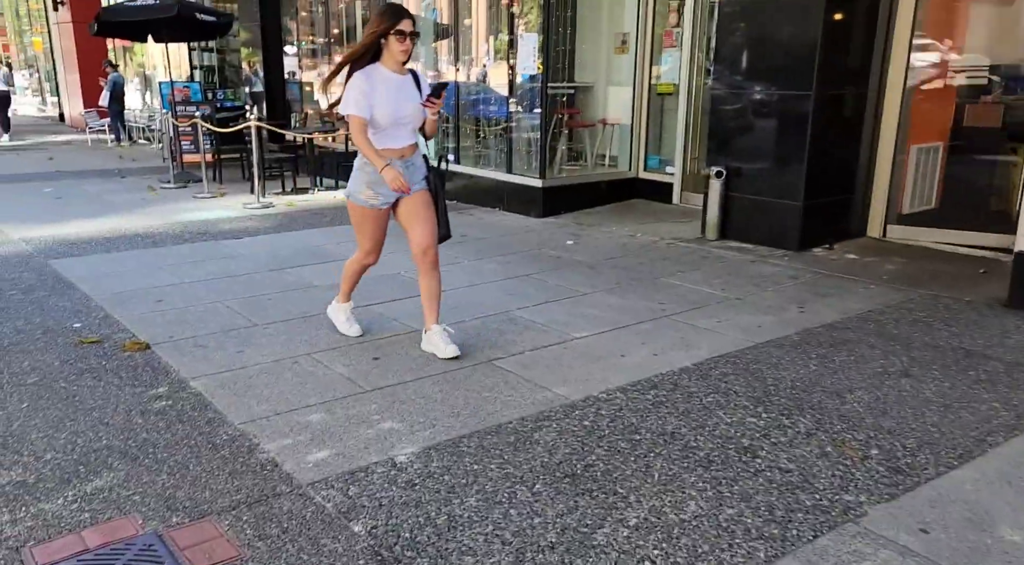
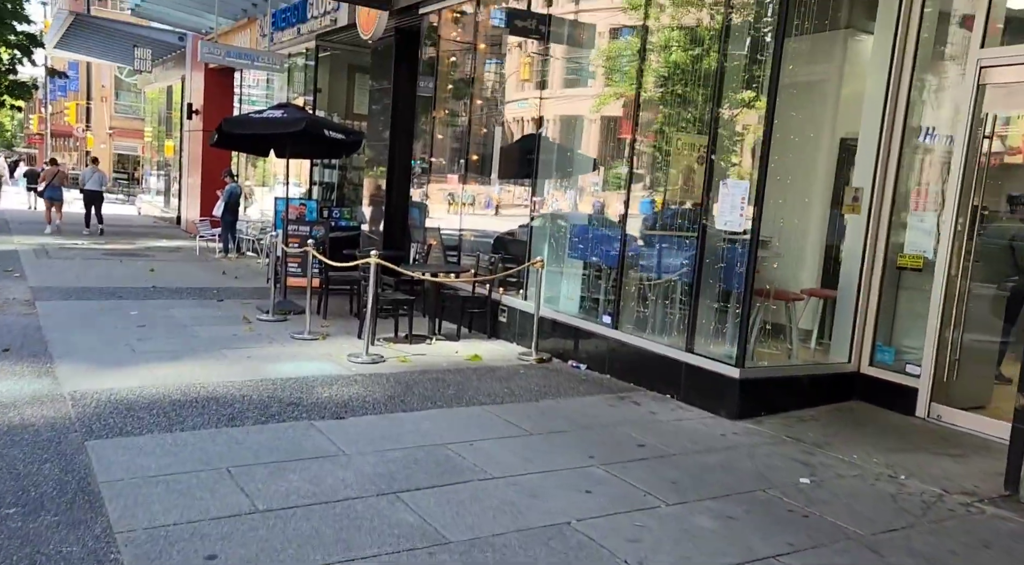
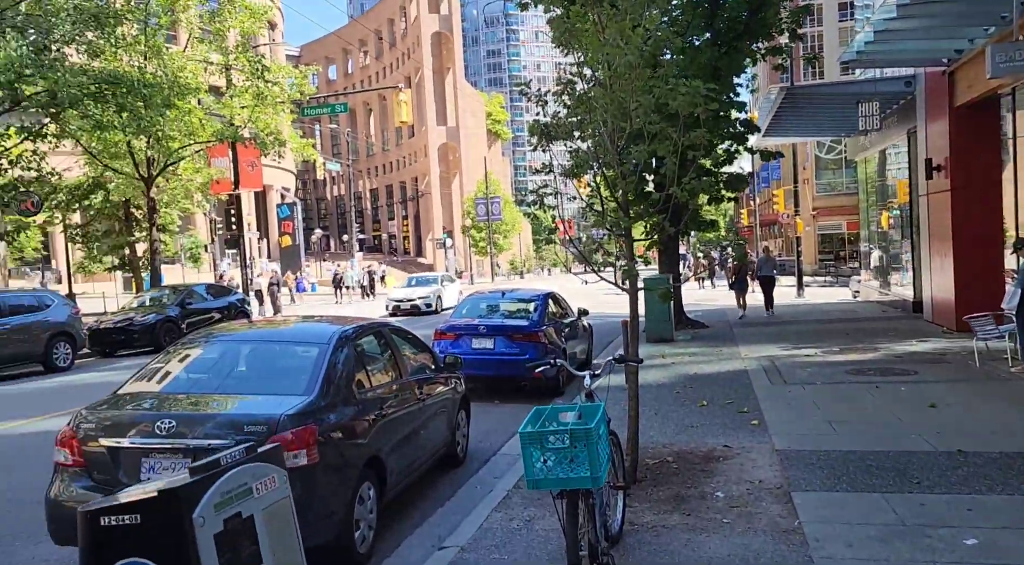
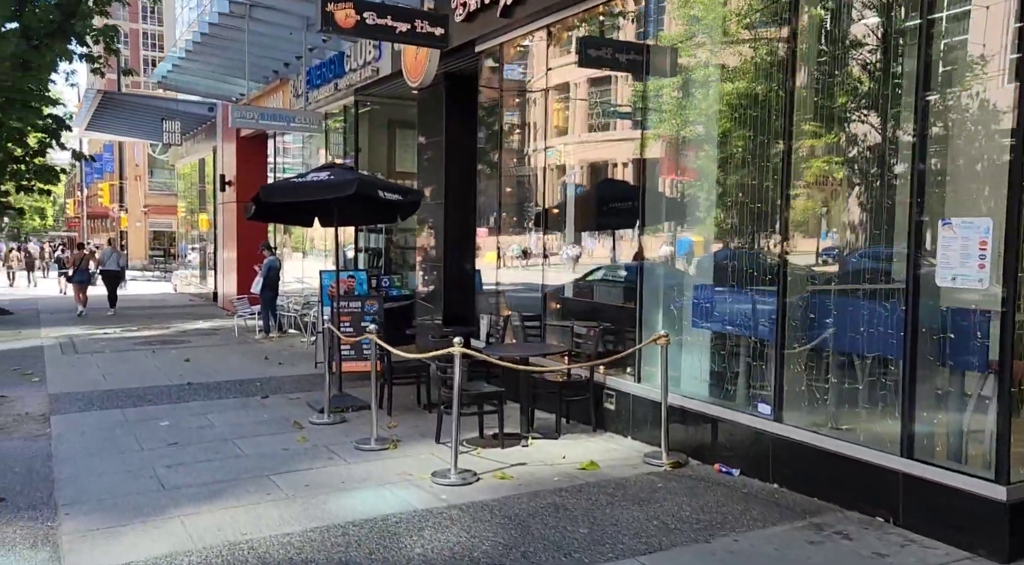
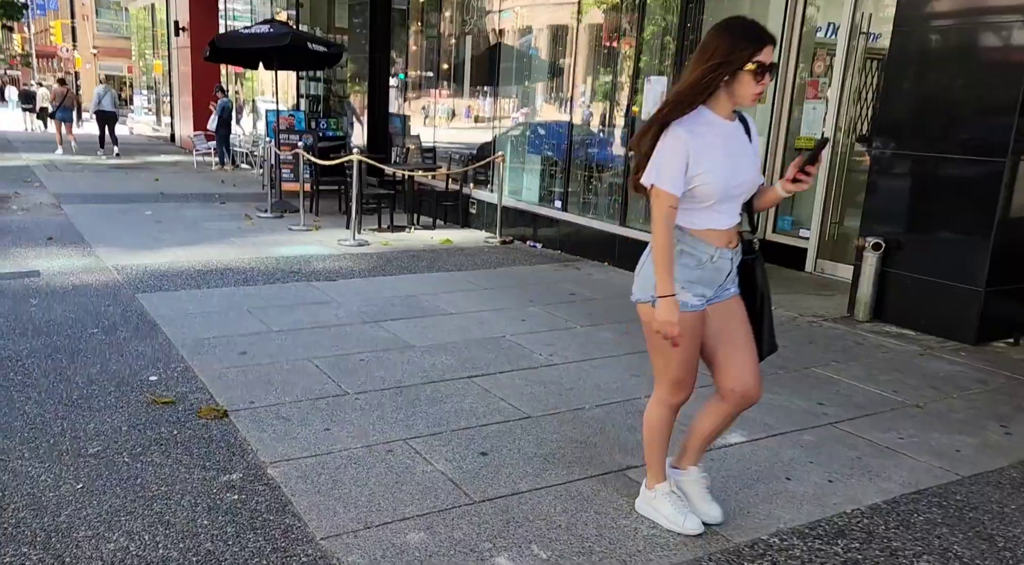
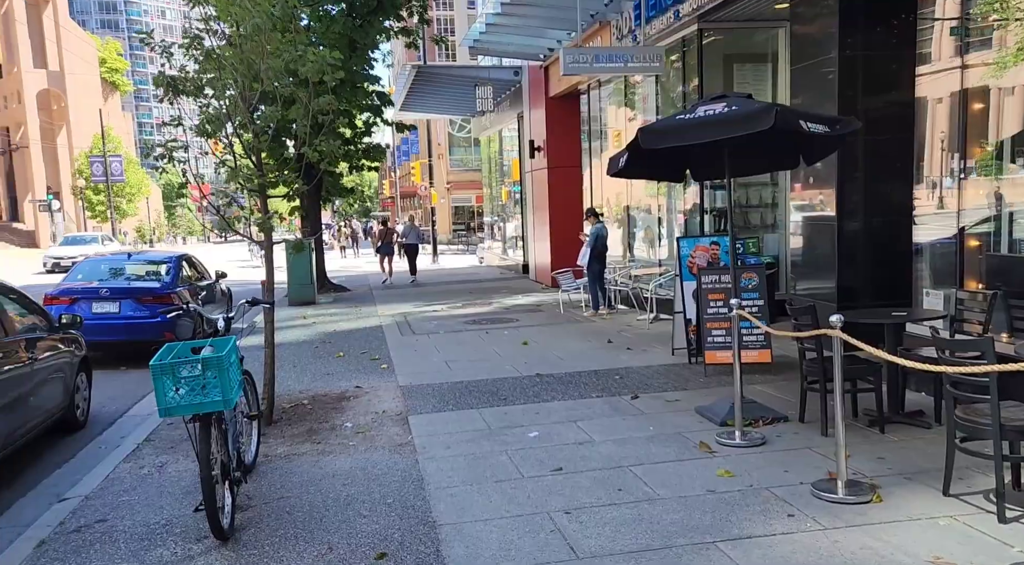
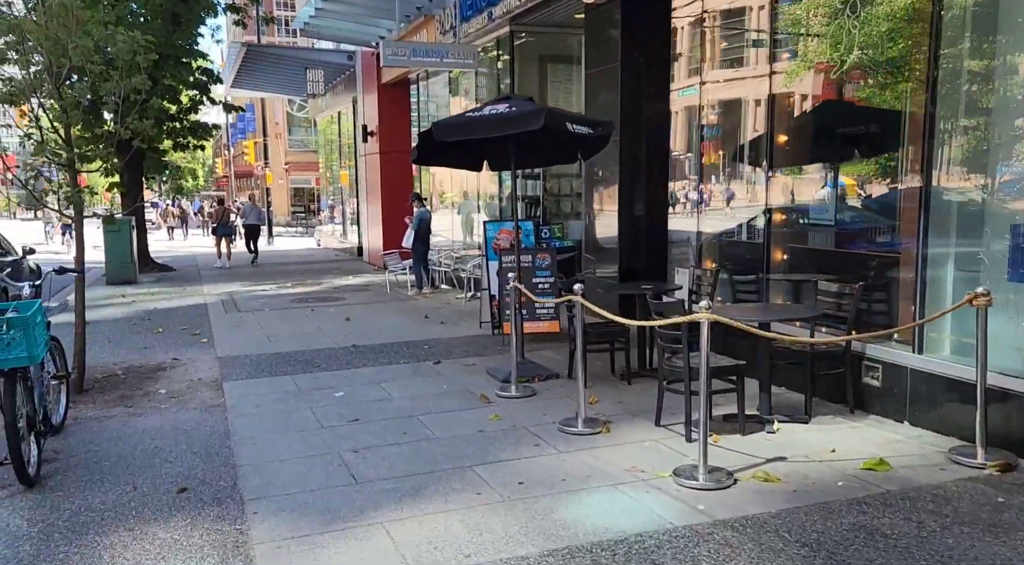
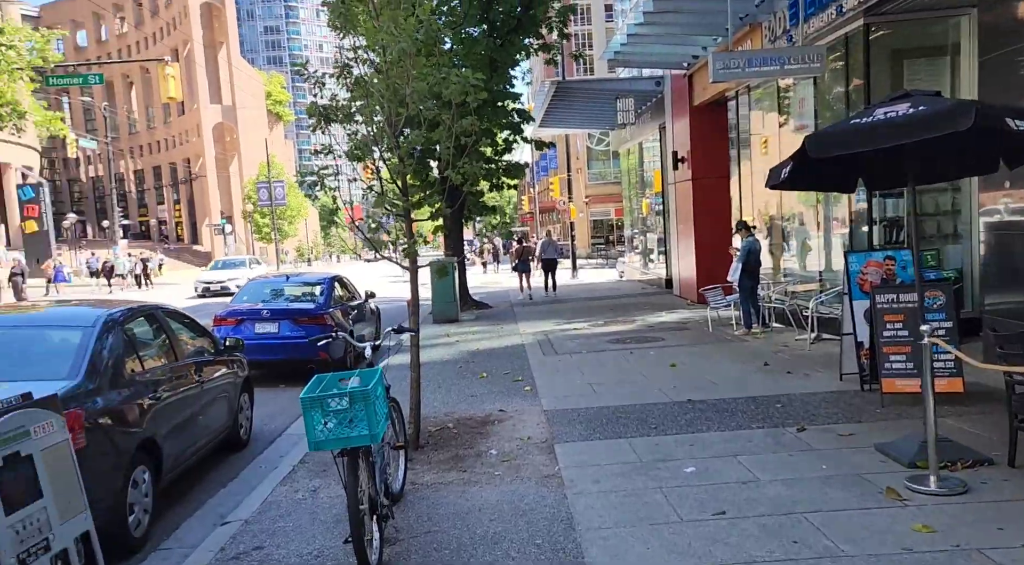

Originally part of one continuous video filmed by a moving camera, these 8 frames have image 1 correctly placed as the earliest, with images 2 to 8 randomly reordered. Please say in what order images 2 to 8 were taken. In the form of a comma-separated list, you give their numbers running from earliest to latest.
5, 2, 4, 7, 6, 8, 3
